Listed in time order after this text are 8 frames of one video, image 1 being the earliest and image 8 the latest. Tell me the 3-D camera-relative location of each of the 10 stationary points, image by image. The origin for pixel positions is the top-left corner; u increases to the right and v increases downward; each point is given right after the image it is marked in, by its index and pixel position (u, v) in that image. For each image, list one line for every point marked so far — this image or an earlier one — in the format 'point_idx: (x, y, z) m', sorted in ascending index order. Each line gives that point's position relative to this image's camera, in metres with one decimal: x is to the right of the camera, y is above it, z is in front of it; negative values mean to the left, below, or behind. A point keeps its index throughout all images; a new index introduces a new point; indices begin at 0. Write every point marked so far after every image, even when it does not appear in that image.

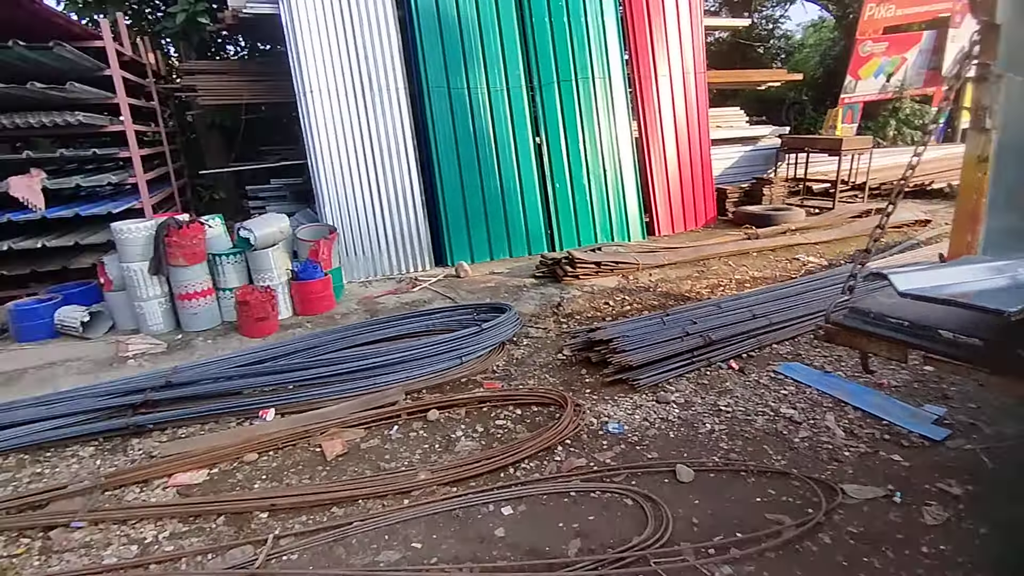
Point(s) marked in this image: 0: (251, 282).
0: (-1.9, 0.0, +4.1) m
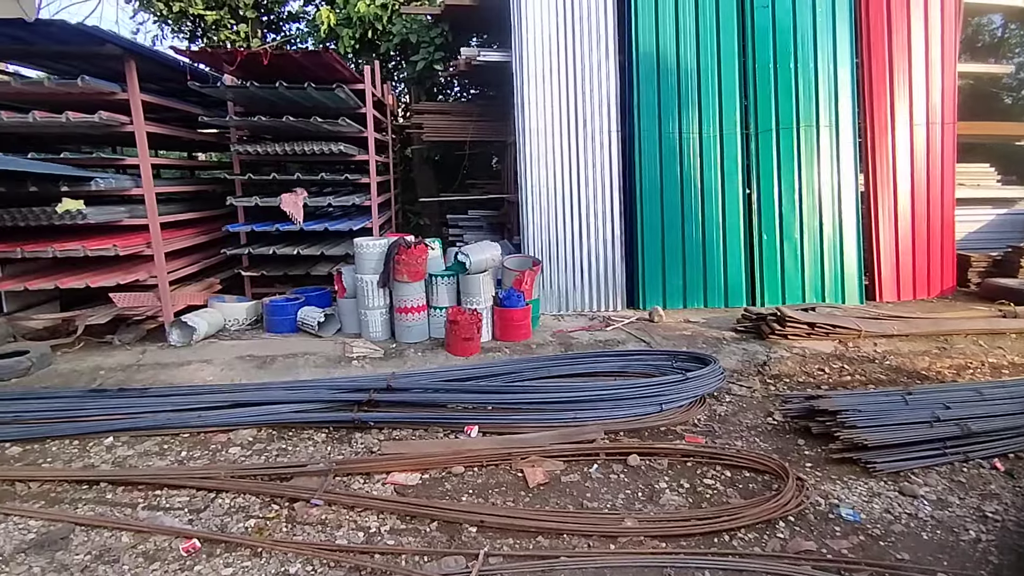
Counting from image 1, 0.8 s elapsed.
0: (-0.4, -0.1, +4.4) m
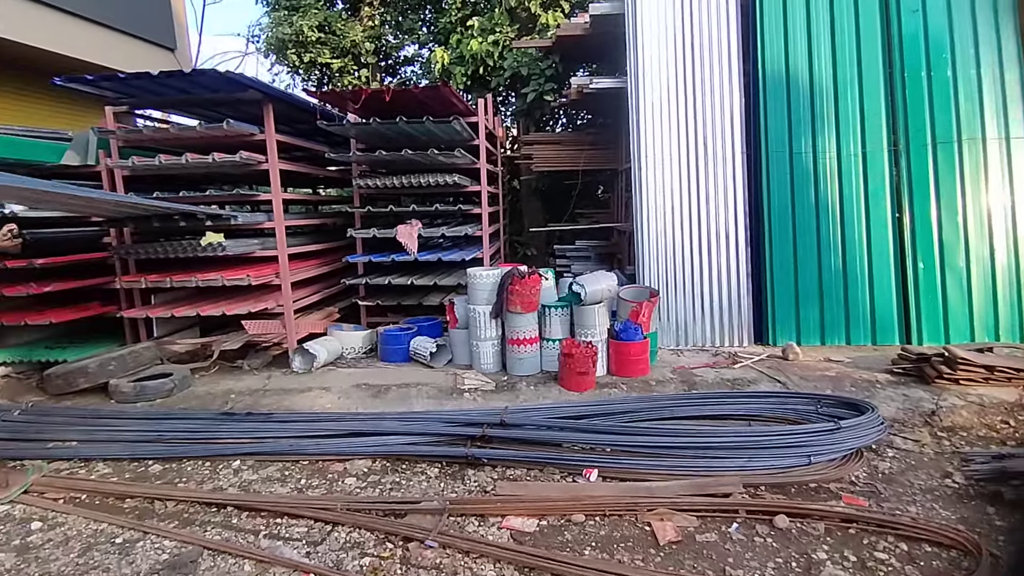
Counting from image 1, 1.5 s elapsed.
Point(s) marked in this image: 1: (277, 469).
0: (+0.5, -0.4, +4.2) m
1: (-1.3, -1.0, +3.2) m
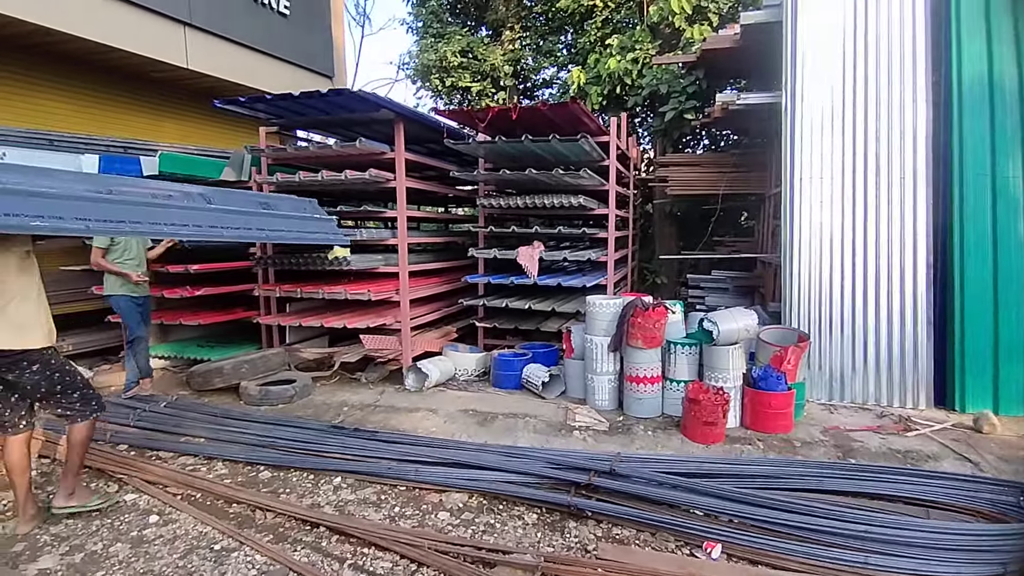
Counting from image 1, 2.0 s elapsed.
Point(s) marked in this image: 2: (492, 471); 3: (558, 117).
0: (+1.3, -0.6, +3.7) m
1: (-0.7, -1.1, +3.1) m
2: (-0.1, -1.0, +3.2) m
3: (+0.4, +1.4, +4.5) m
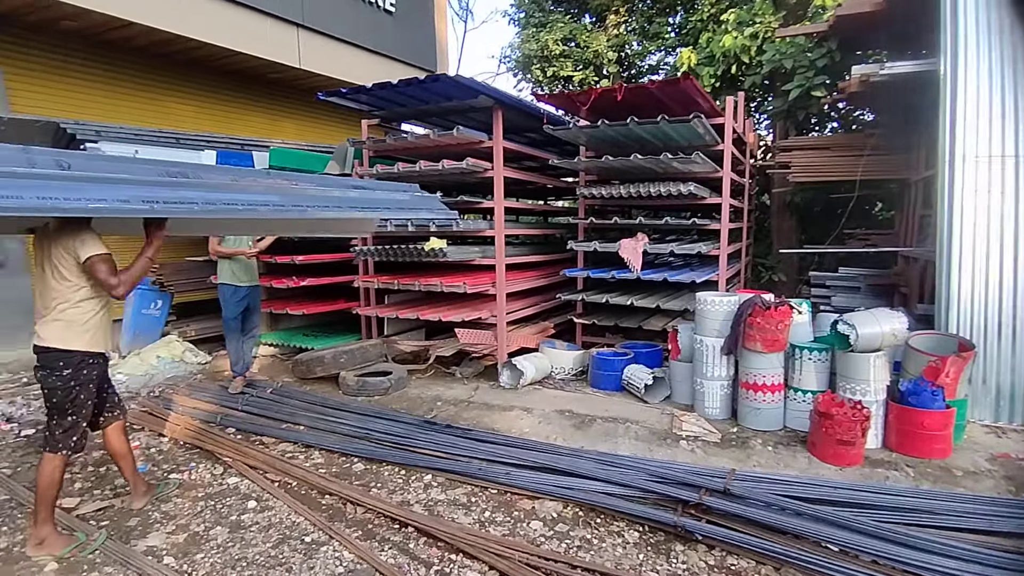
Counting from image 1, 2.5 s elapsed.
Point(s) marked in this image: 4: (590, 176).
0: (+1.8, -0.6, +3.2) m
1: (-0.2, -1.1, +3.0) m
2: (+0.4, -1.0, +2.9) m
3: (+1.1, +1.4, +4.2) m
4: (+0.7, +1.0, +5.2) m
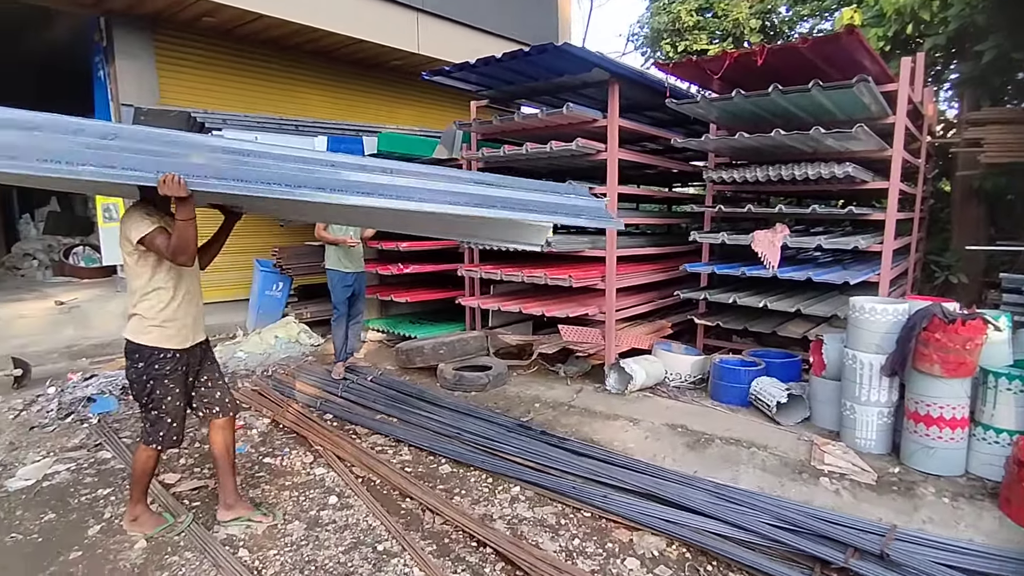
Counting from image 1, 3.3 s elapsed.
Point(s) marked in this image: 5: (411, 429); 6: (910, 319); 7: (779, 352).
0: (+2.3, -0.6, +2.5) m
1: (+0.2, -1.0, +2.6) m
2: (+0.8, -1.0, +2.4) m
3: (+1.9, +1.4, +3.4) m
4: (+1.7, +1.1, +4.6) m
5: (-0.6, -0.8, +3.4) m
6: (+1.9, -0.1, +2.8) m
7: (+1.9, -0.4, +4.0) m
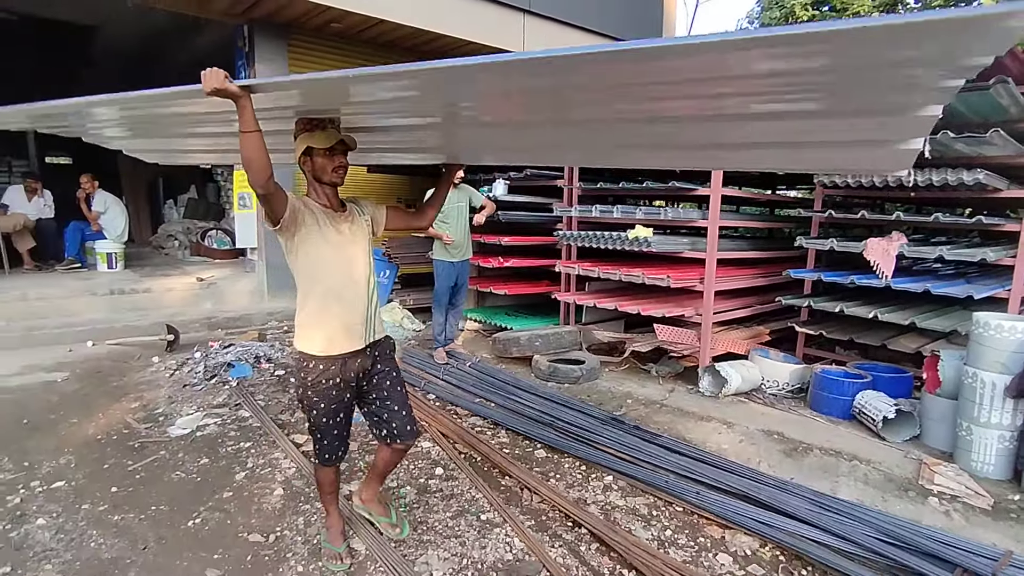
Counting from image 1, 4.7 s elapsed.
0: (+2.7, -0.7, +2.2) m
1: (+0.6, -1.0, +2.7) m
2: (+1.2, -1.0, +2.5) m
3: (+2.5, +1.3, +3.3) m
4: (+2.5, +1.0, +4.5) m
5: (0.0, -0.8, +3.6) m
6: (+2.4, -0.2, +2.6) m
7: (+2.5, -0.5, +3.8) m
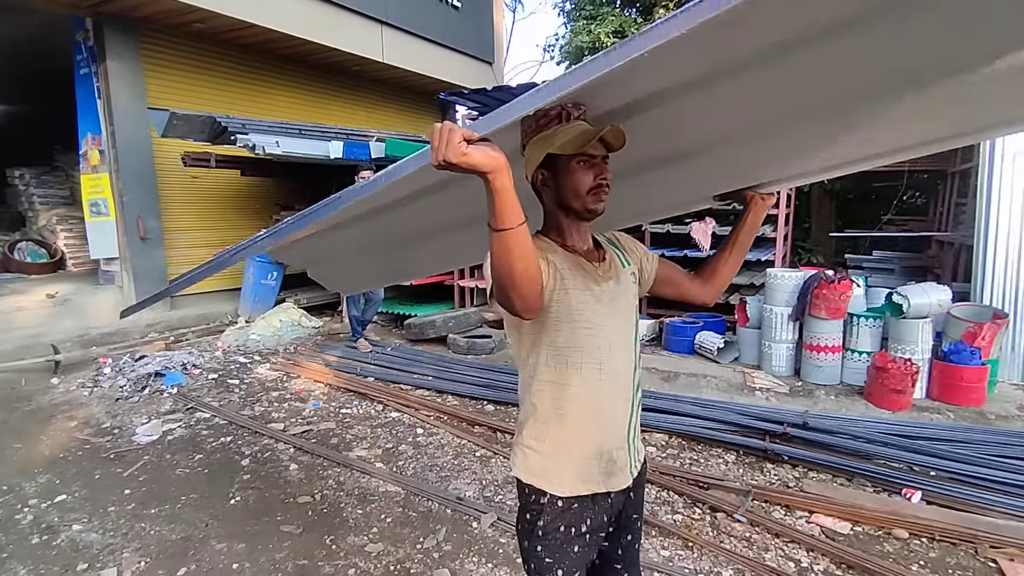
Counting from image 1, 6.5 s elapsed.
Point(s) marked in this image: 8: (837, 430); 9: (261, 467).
0: (+2.6, -0.4, +3.9) m
1: (+0.5, -0.9, +3.7) m
2: (+1.1, -0.8, +3.6) m
3: (+1.9, +1.6, +4.8) m
4: (+1.5, +1.3, +5.9) m
5: (-0.5, -0.7, +4.3) m
6: (+2.1, 0.0, +4.1) m
7: (+1.8, -0.2, +5.3) m
8: (+1.9, -0.8, +3.3) m
9: (-1.4, -1.0, +3.1) m
